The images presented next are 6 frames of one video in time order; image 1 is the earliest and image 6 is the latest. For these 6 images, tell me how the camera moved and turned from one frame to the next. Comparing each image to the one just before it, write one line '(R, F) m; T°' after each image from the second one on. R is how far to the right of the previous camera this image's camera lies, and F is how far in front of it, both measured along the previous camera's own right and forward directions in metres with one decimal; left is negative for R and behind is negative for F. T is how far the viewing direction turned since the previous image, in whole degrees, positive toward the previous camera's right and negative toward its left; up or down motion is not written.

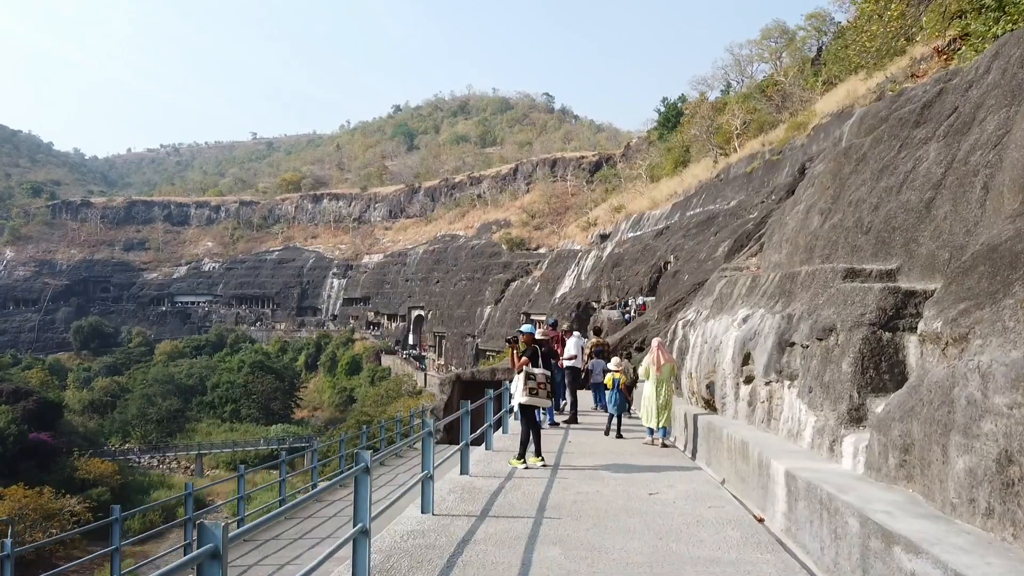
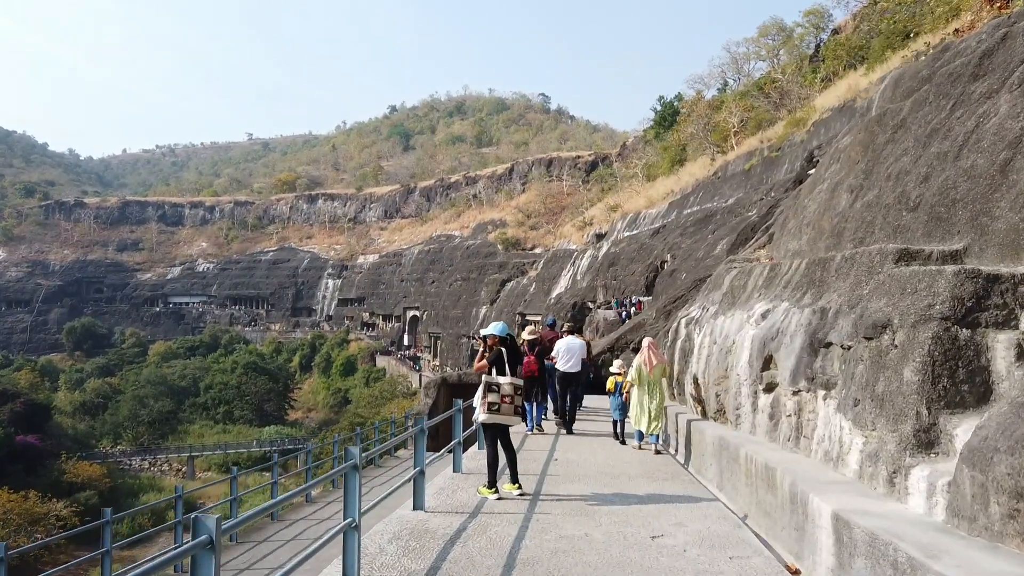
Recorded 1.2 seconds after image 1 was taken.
(+0.1, +0.5) m; 0°
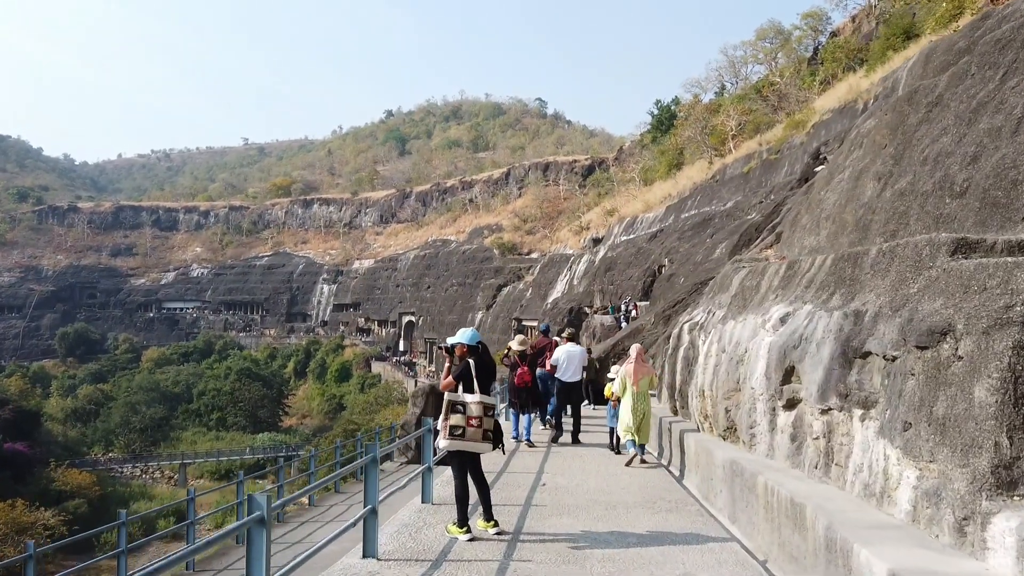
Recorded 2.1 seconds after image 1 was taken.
(0.0, +0.4) m; 0°
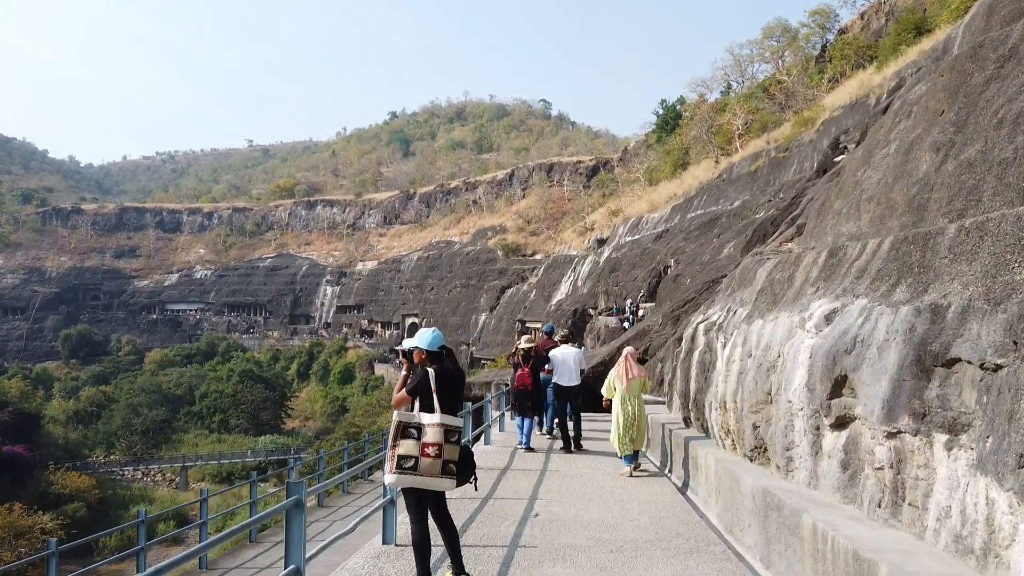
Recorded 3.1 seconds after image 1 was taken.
(0.0, +0.4) m; 0°
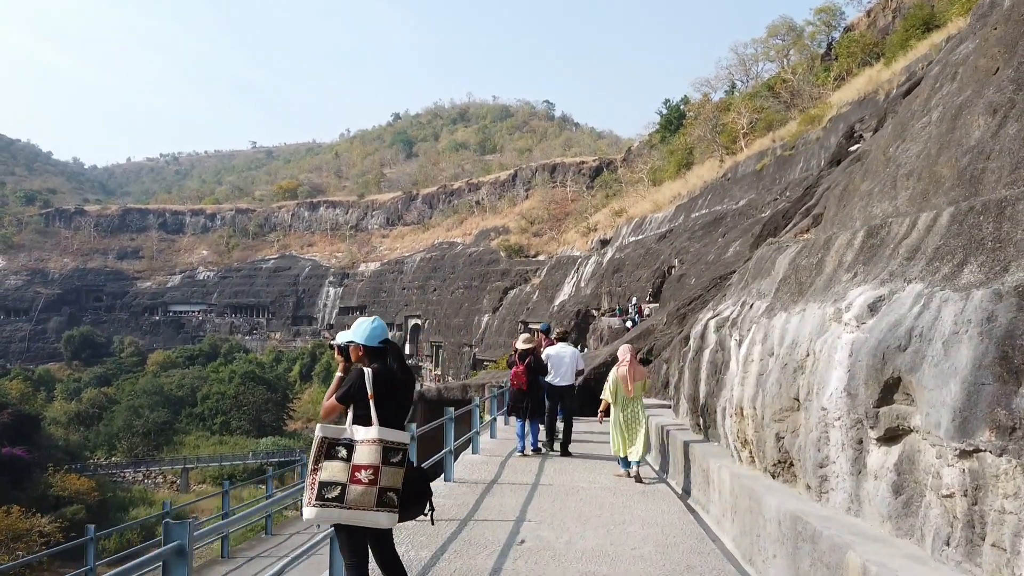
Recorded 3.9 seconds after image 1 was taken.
(+0.1, +0.3) m; 0°
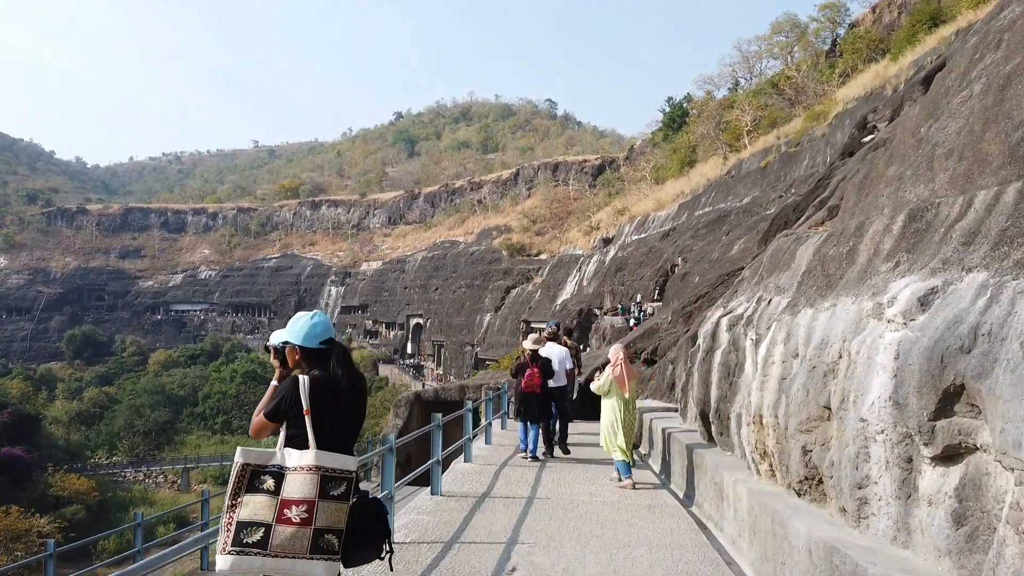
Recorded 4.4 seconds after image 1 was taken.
(0.0, +0.2) m; 0°
